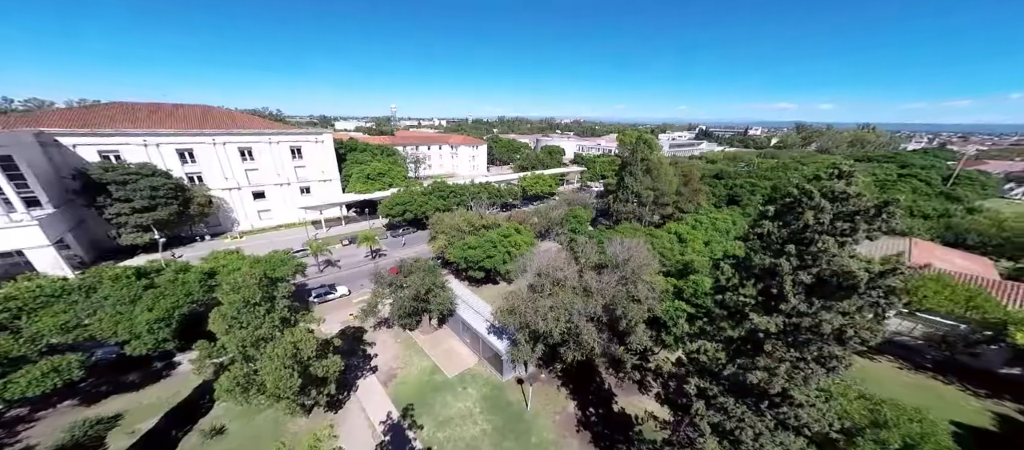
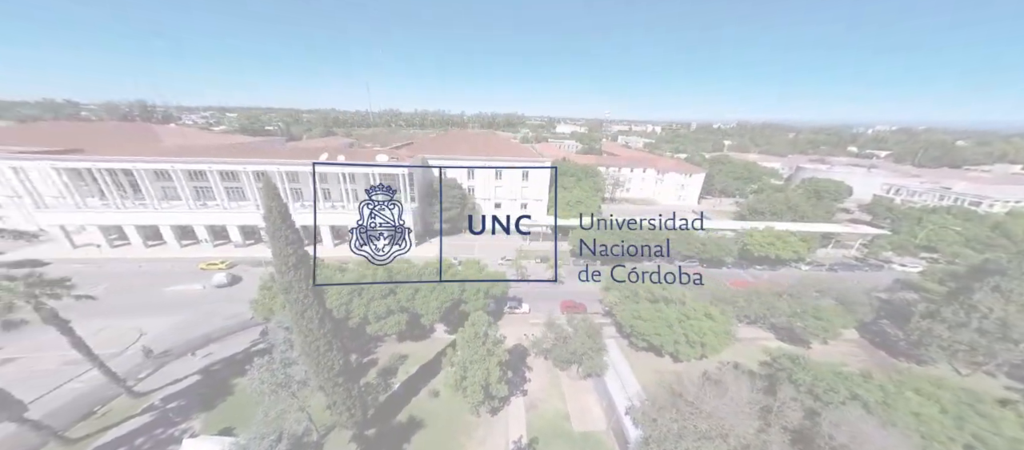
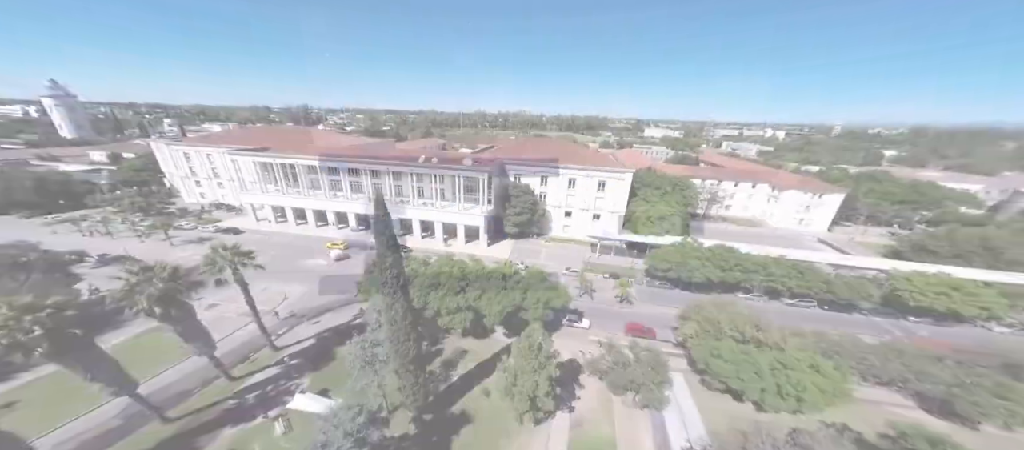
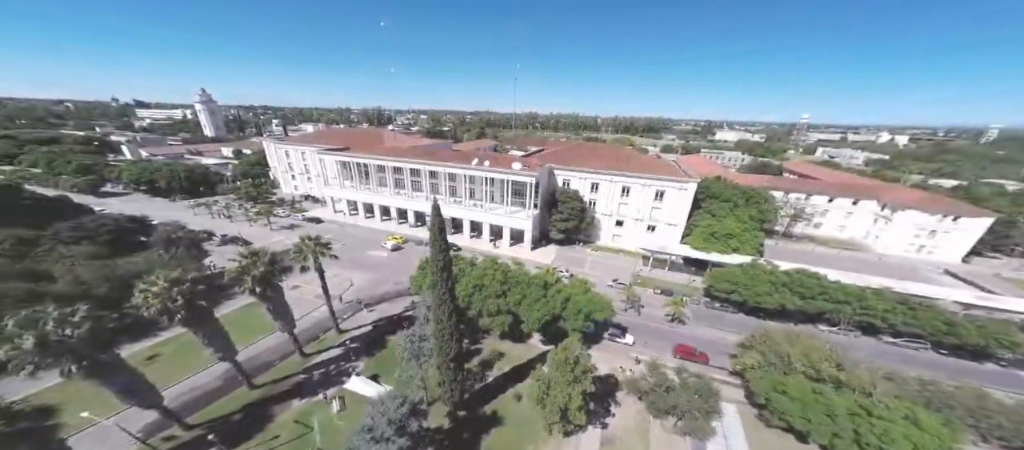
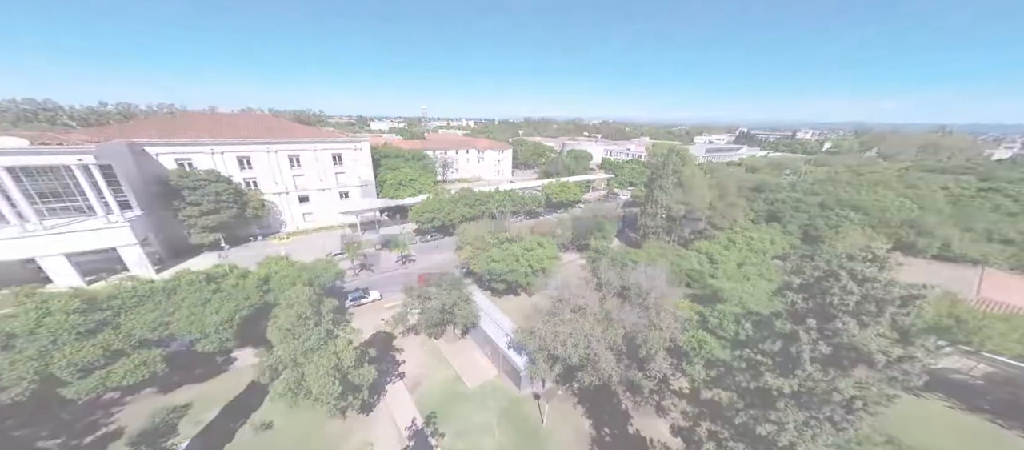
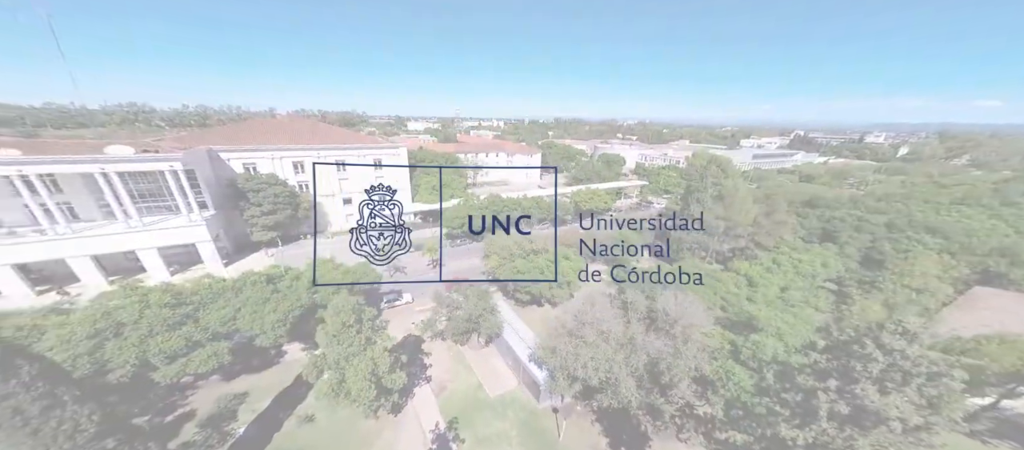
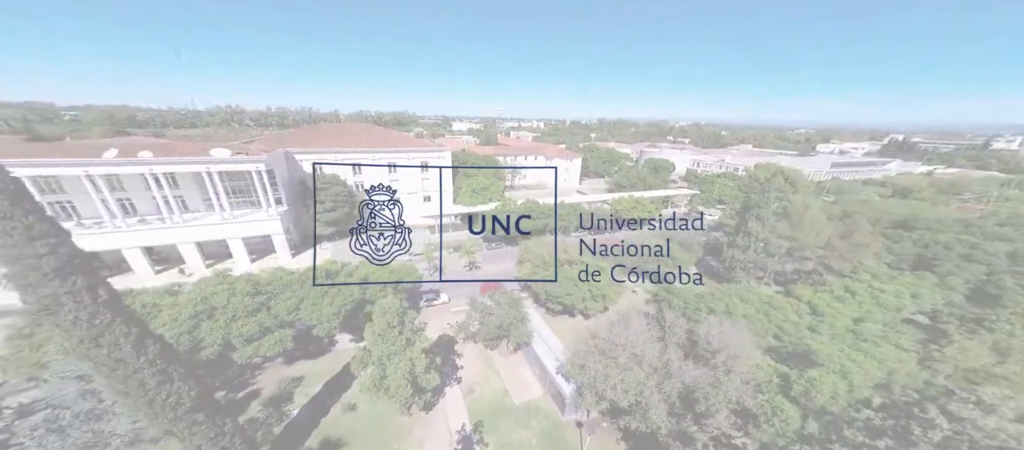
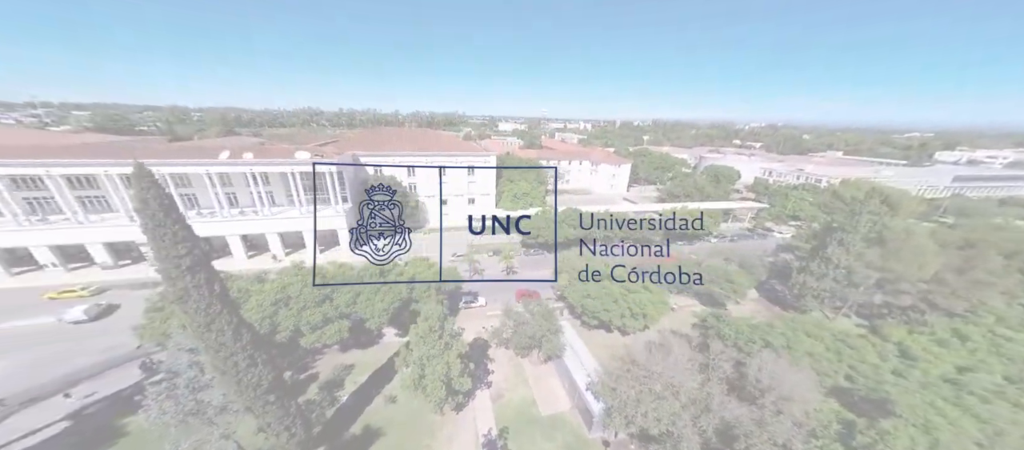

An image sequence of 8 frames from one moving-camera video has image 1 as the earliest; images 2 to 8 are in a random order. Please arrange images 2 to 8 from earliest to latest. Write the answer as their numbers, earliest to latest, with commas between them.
5, 6, 7, 8, 2, 3, 4
